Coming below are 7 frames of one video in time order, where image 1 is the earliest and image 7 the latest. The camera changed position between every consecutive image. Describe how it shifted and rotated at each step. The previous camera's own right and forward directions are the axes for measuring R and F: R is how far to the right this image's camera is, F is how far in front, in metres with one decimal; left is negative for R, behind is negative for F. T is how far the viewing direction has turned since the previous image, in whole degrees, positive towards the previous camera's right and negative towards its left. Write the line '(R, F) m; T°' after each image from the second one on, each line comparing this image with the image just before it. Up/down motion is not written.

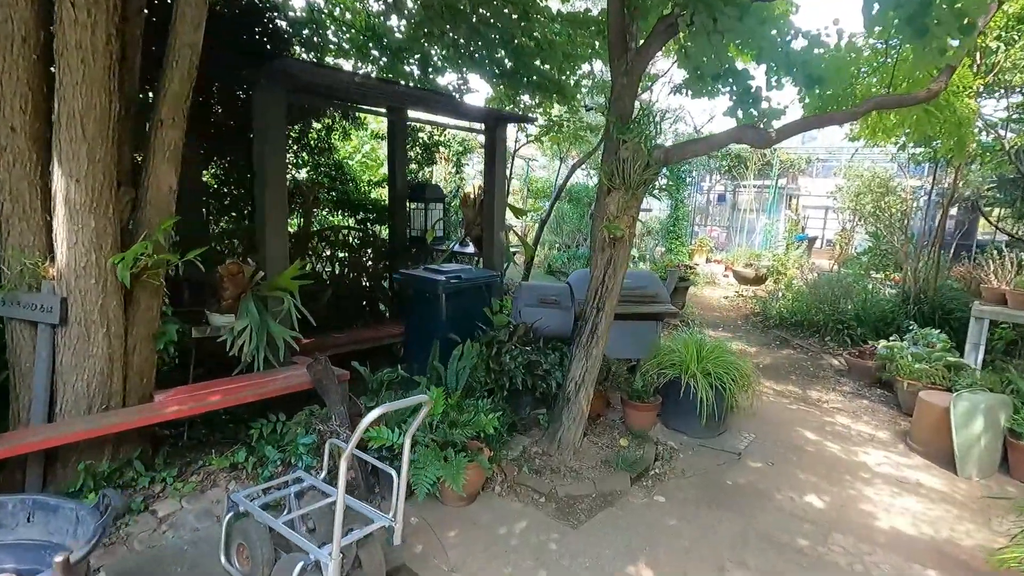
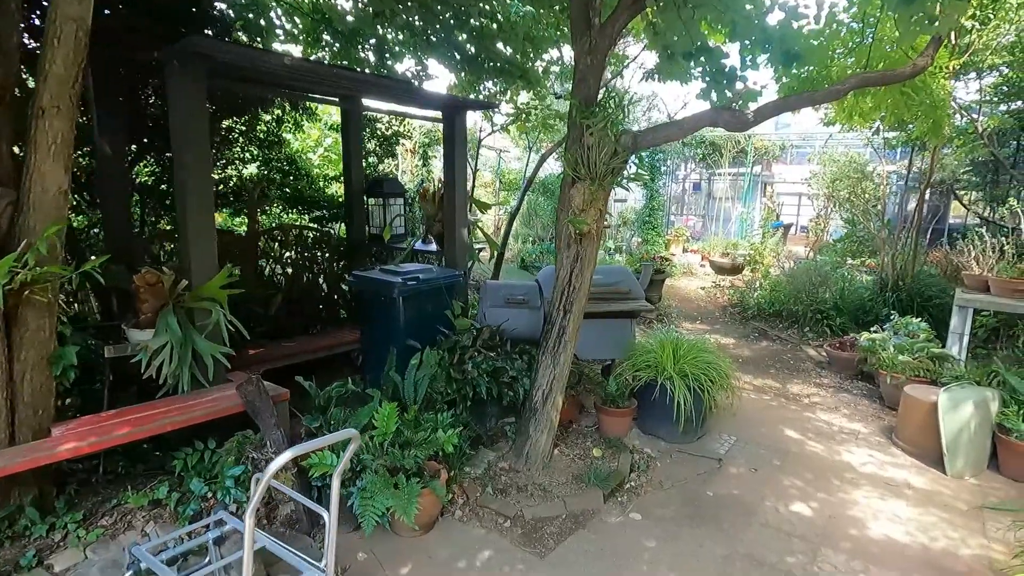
(+0.1, +0.3) m; +2°
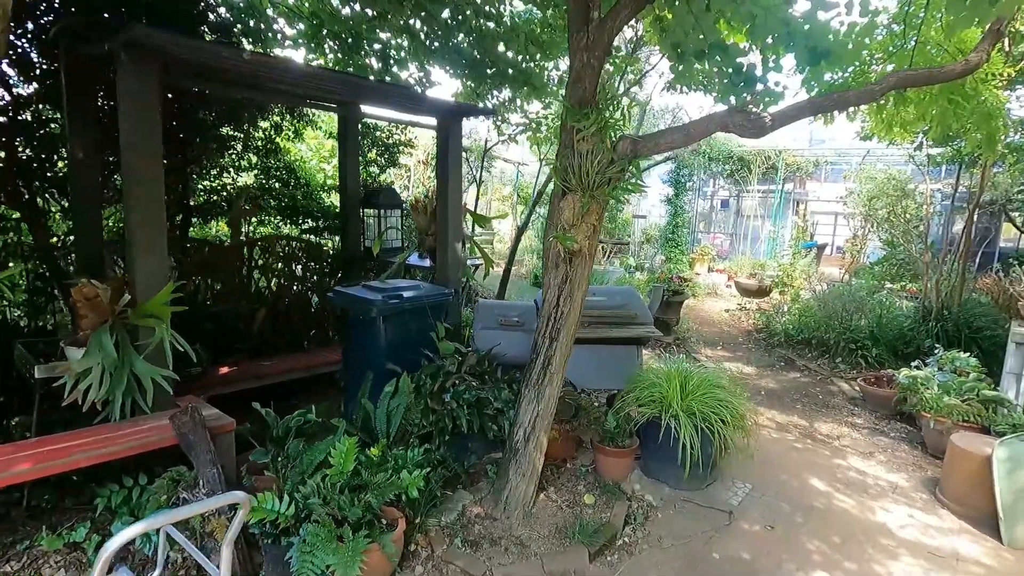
(+0.2, +0.3) m; -3°
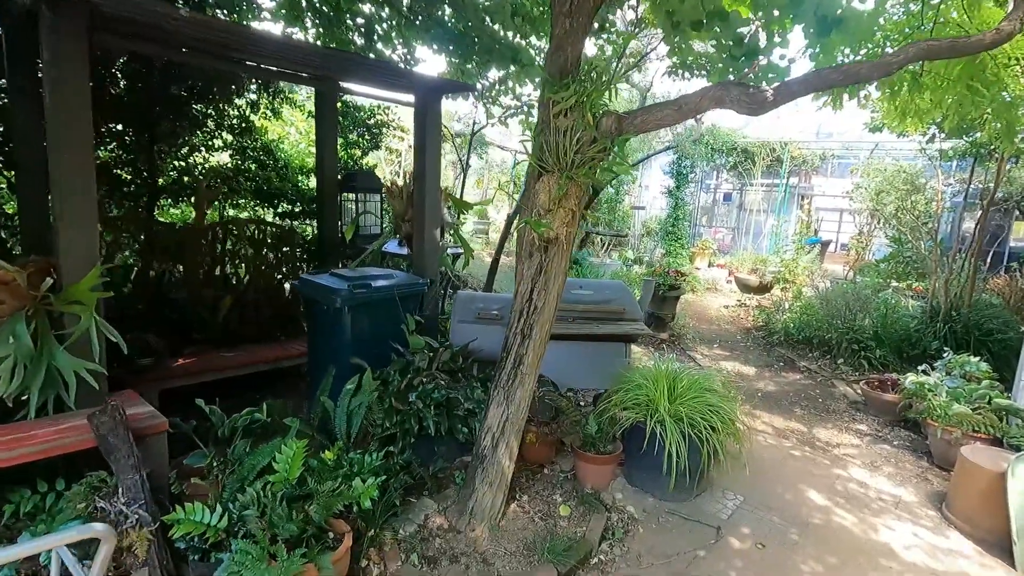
(+0.1, +0.2) m; 0°
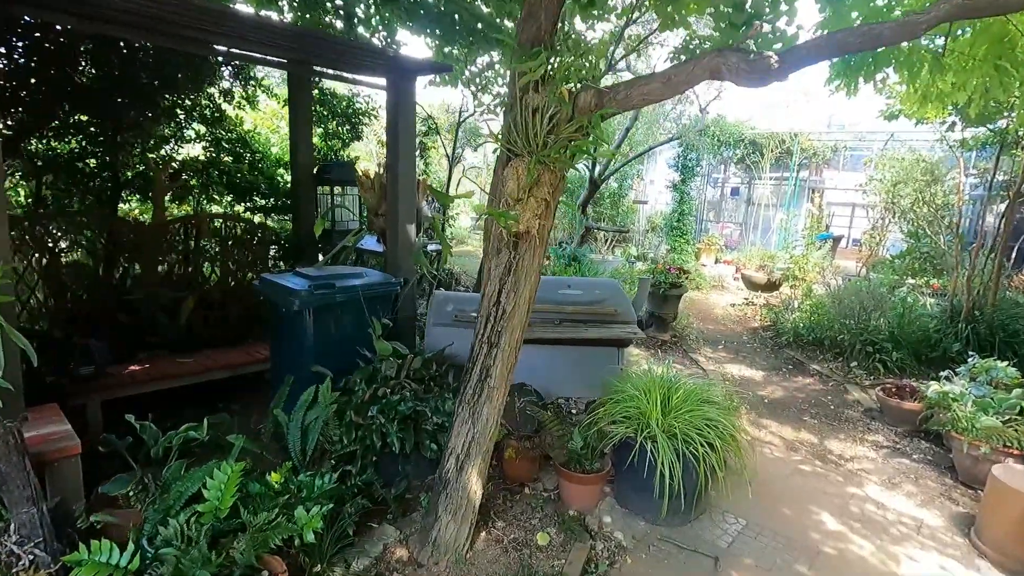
(+0.2, +0.3) m; -1°
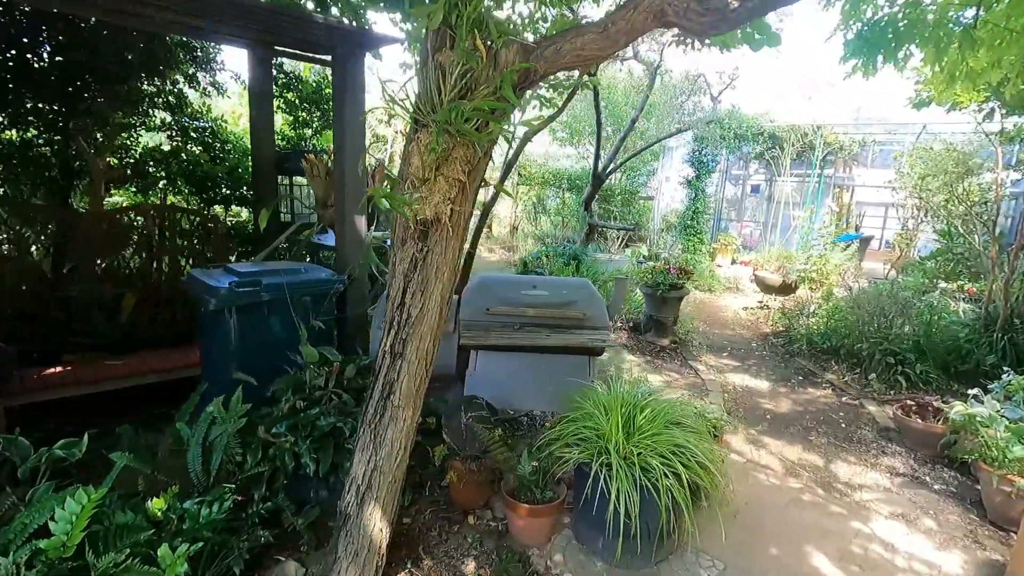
(+0.4, +0.4) m; -3°
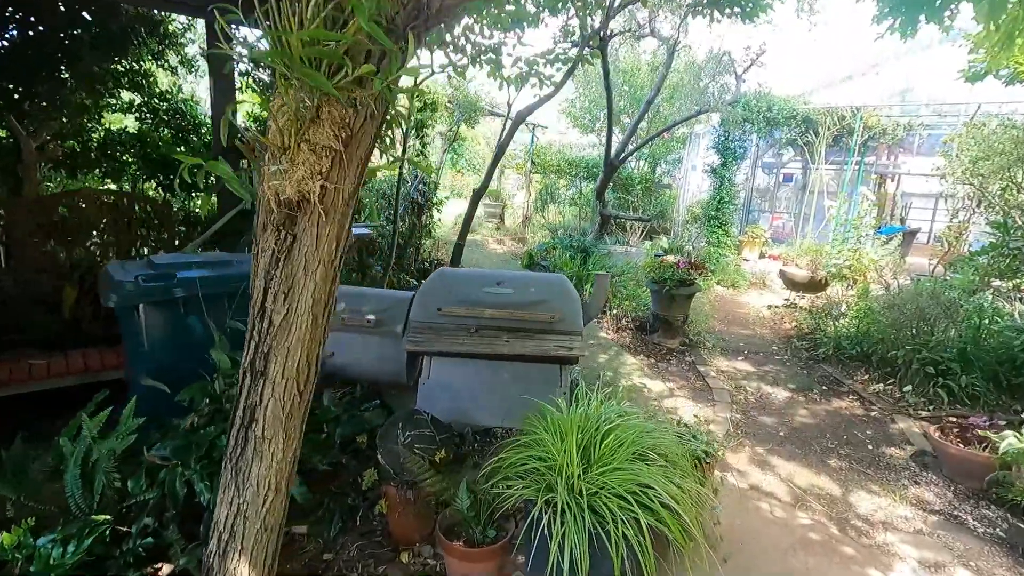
(+0.3, +0.4) m; -3°
